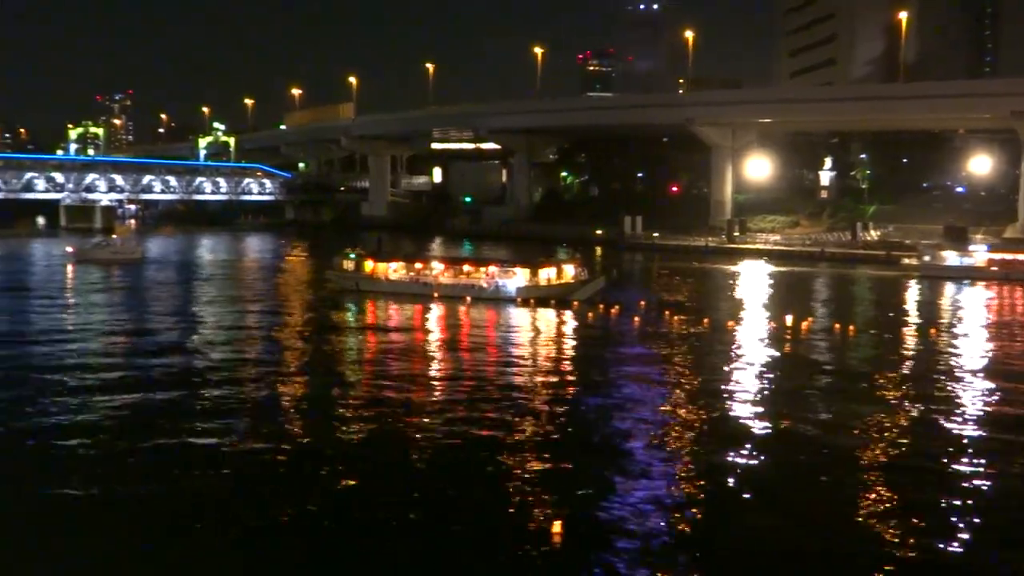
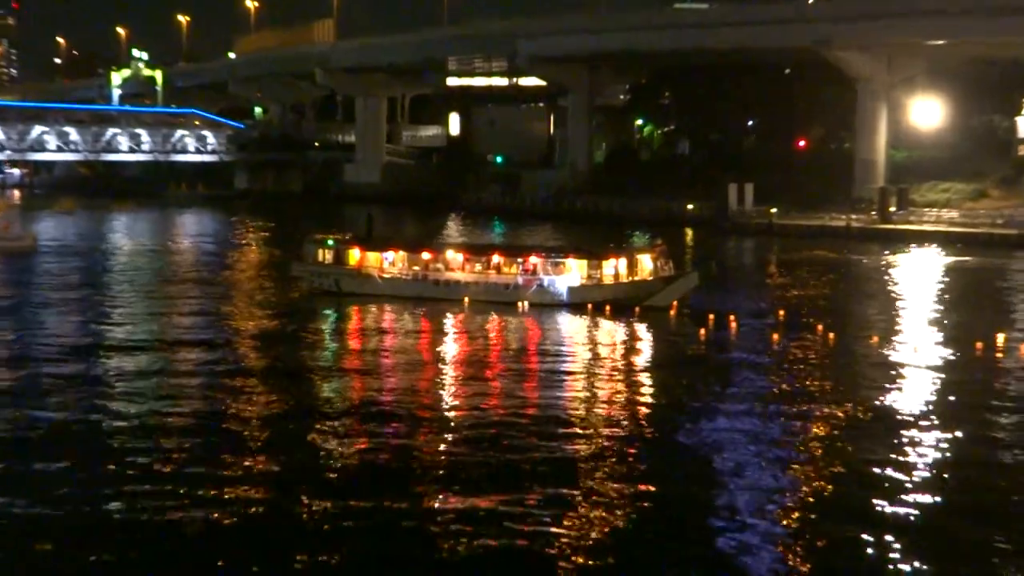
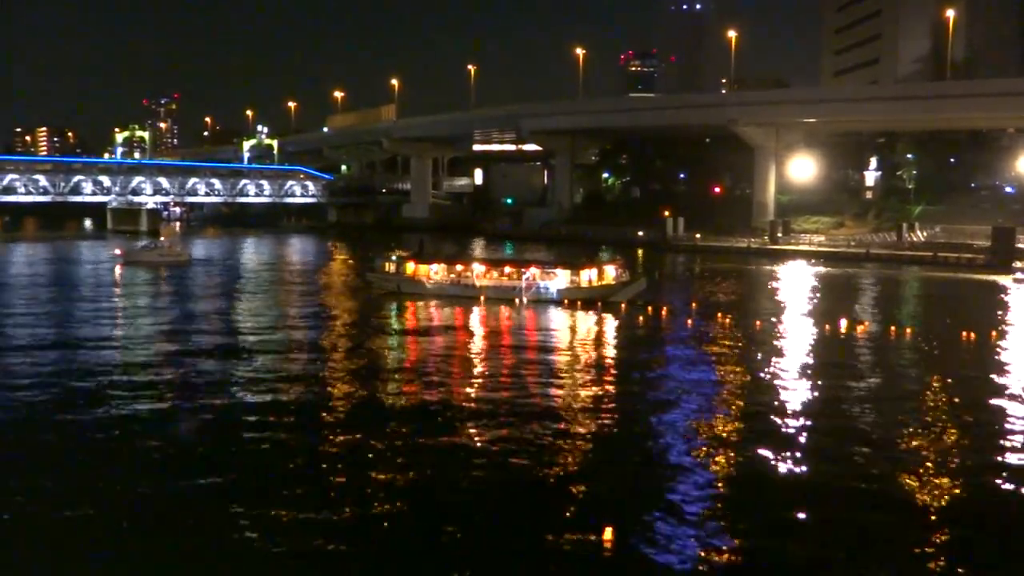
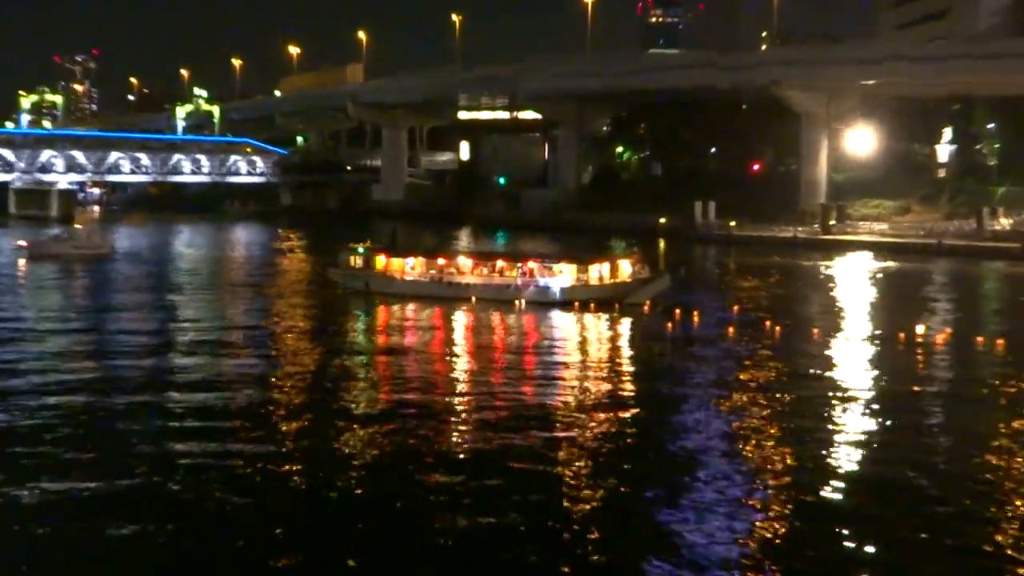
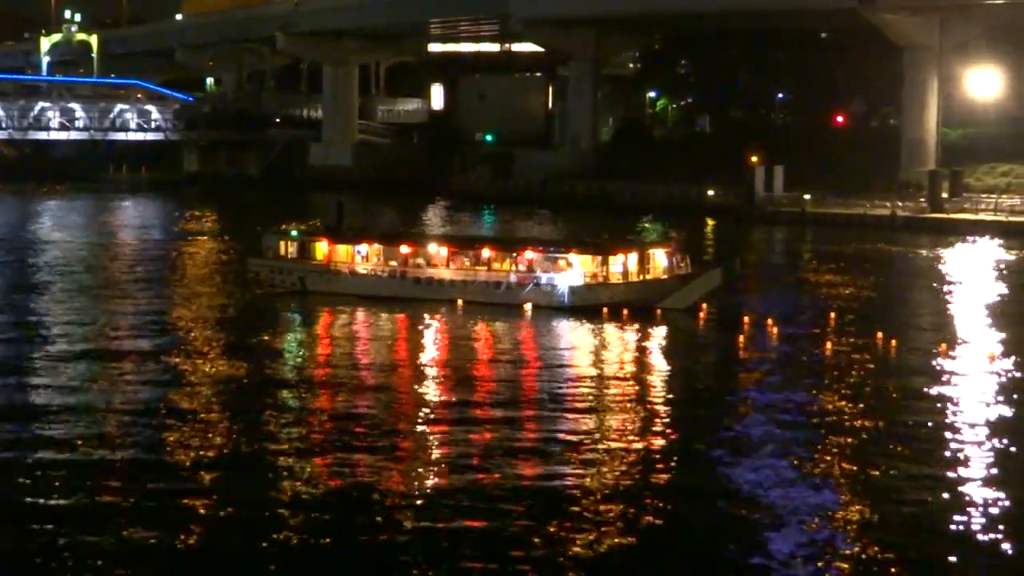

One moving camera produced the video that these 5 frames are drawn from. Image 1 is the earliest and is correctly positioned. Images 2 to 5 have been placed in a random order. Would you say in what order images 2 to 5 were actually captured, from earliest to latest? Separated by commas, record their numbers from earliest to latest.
3, 4, 2, 5
